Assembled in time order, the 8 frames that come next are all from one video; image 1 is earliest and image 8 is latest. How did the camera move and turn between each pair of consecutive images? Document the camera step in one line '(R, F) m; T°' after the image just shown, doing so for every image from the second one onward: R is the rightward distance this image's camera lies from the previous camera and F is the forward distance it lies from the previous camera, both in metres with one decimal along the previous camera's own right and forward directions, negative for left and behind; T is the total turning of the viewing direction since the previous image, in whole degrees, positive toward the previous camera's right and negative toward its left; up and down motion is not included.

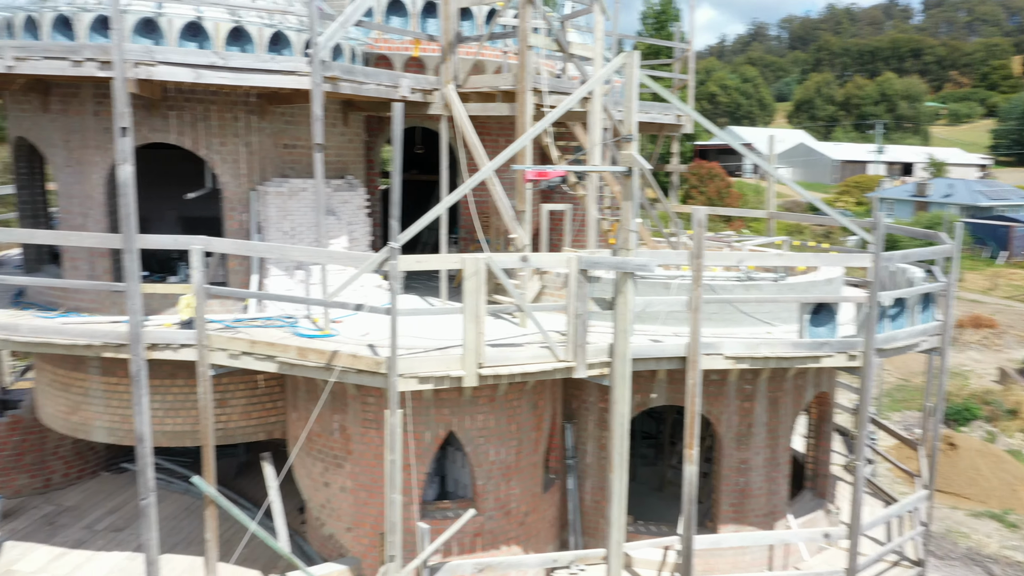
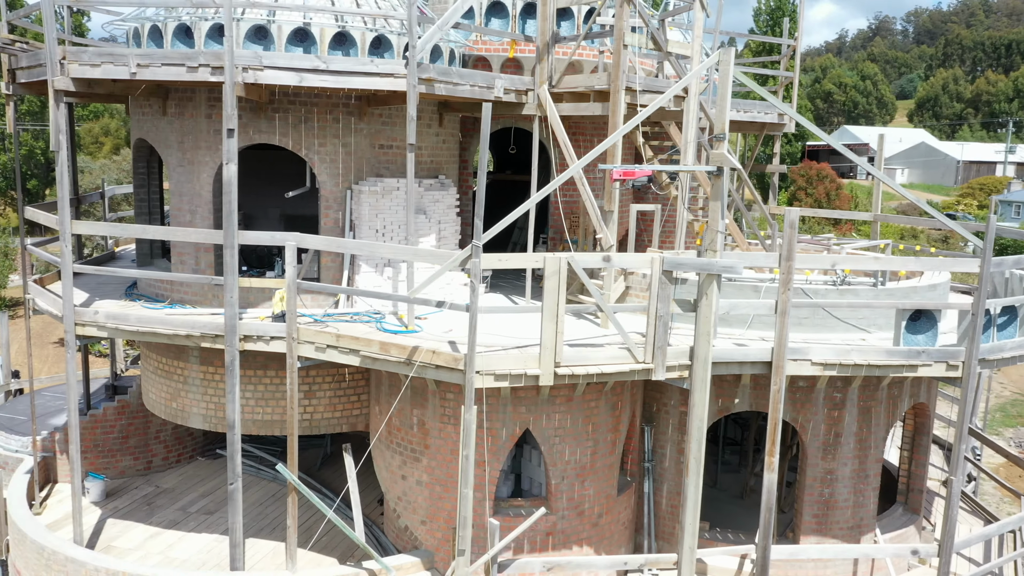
(+0.3, 0.0) m; -7°
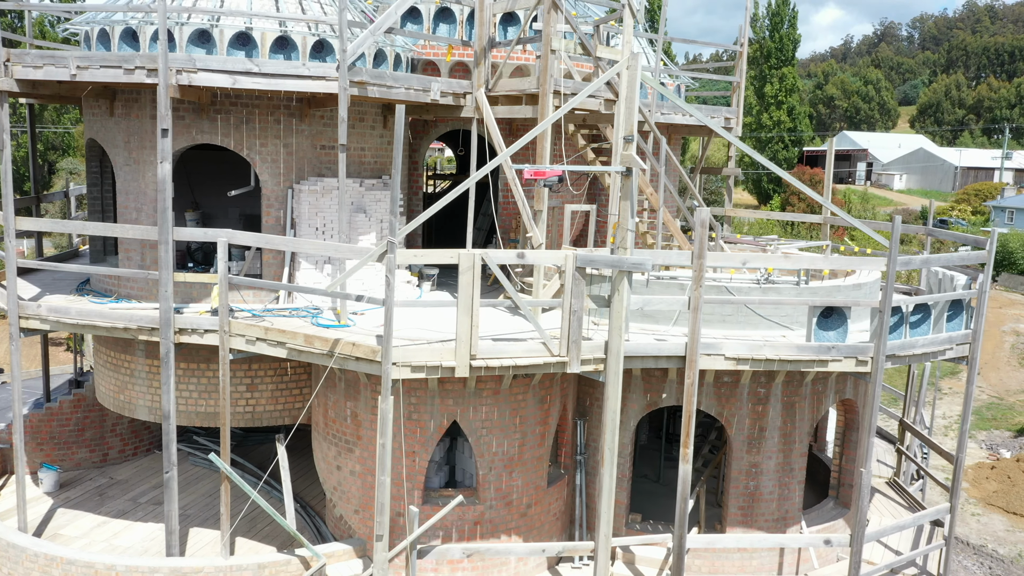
(+1.0, -0.4) m; 0°
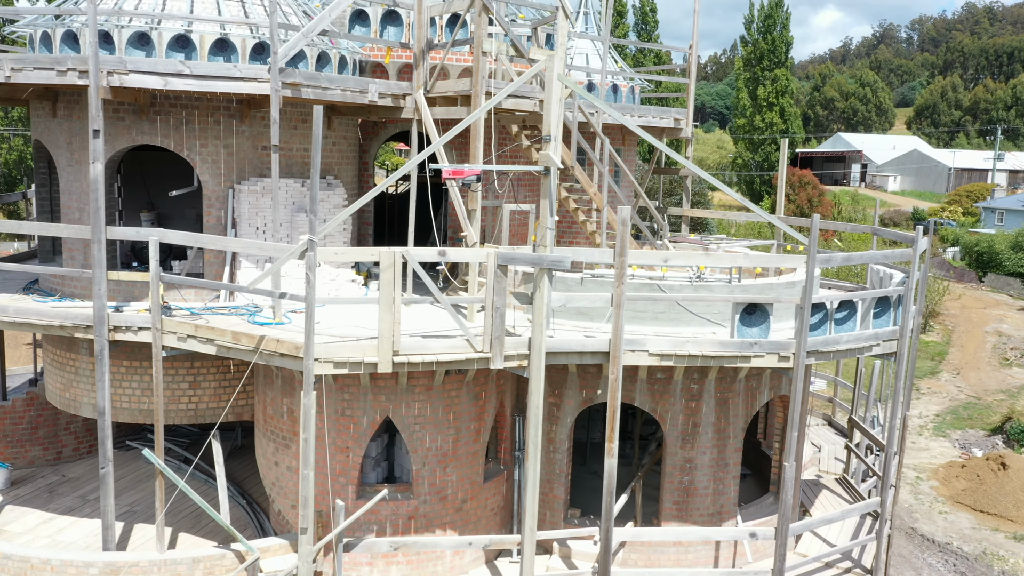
(+1.0, -0.2) m; 0°
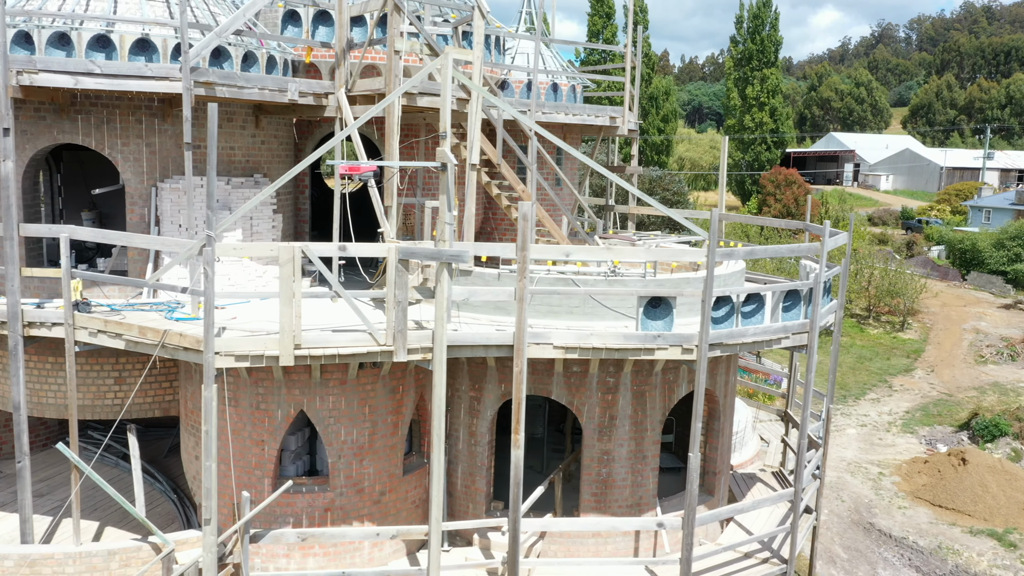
(+1.2, -0.2) m; 0°
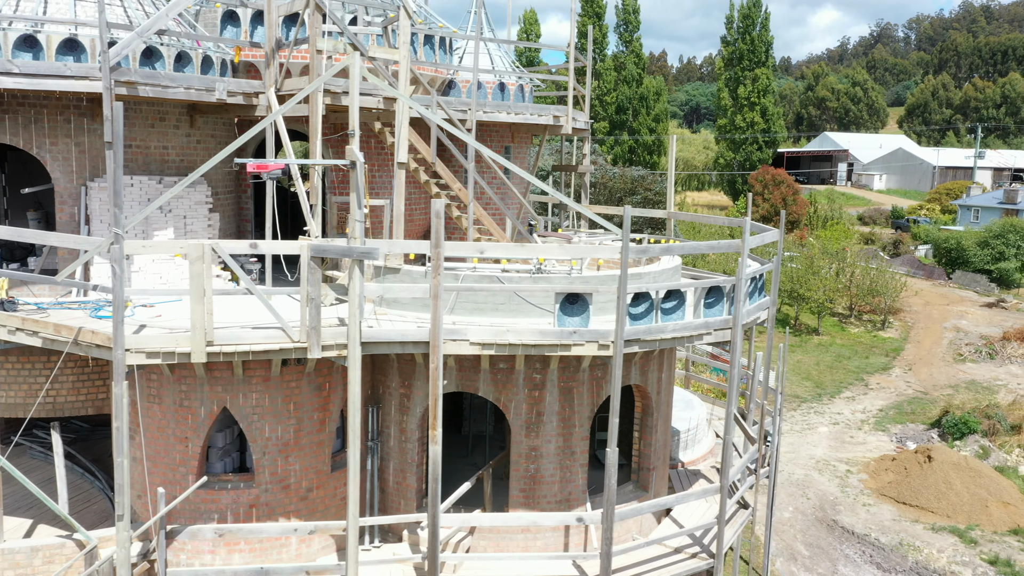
(+1.1, -0.1) m; 0°
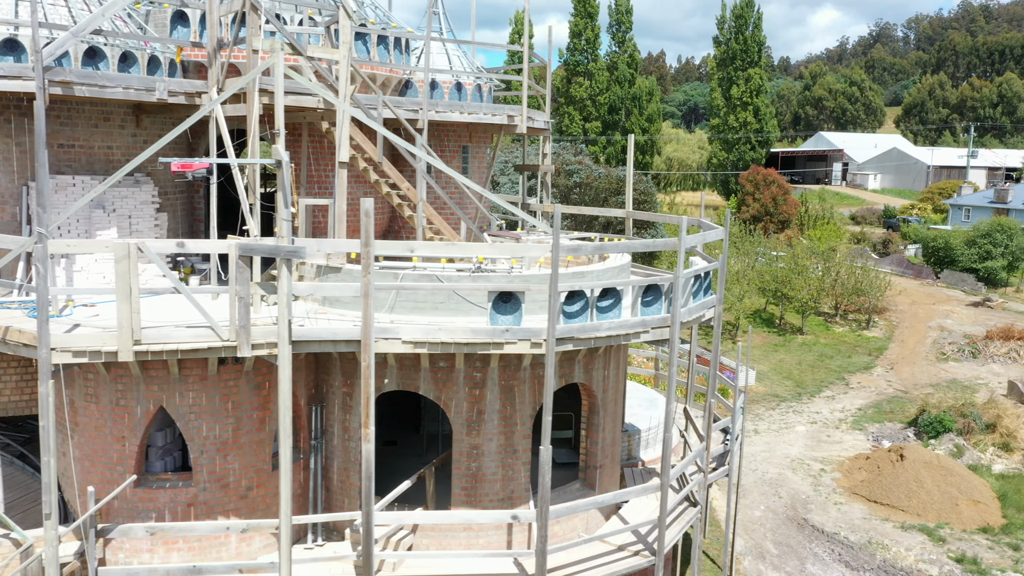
(+0.9, 0.0) m; 0°
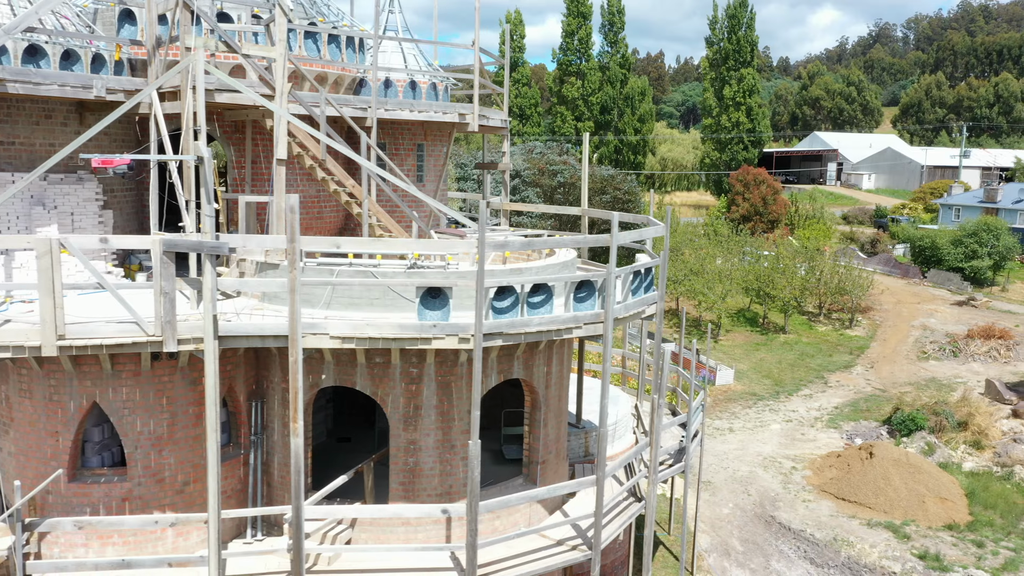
(+1.0, -0.1) m; 0°
